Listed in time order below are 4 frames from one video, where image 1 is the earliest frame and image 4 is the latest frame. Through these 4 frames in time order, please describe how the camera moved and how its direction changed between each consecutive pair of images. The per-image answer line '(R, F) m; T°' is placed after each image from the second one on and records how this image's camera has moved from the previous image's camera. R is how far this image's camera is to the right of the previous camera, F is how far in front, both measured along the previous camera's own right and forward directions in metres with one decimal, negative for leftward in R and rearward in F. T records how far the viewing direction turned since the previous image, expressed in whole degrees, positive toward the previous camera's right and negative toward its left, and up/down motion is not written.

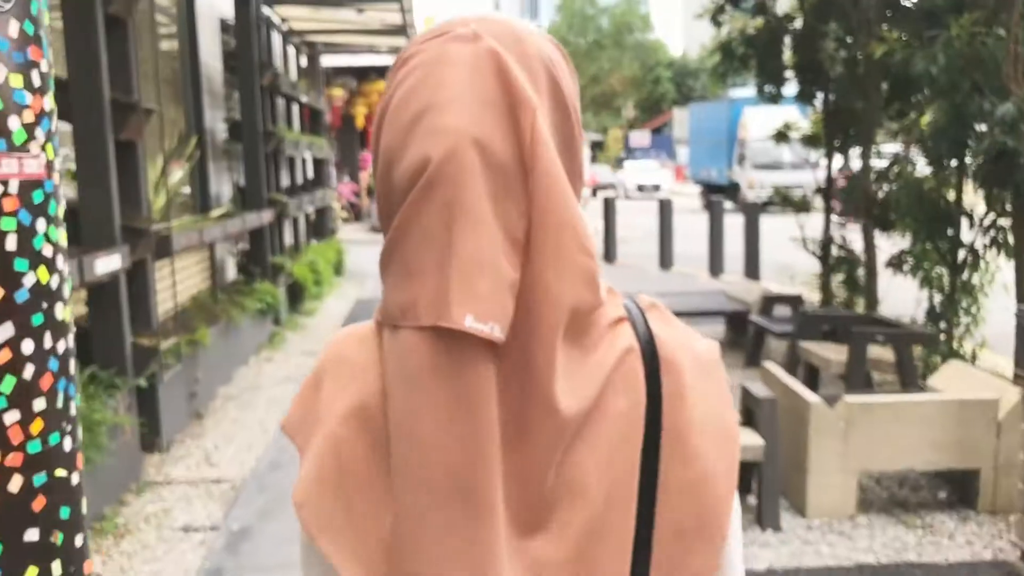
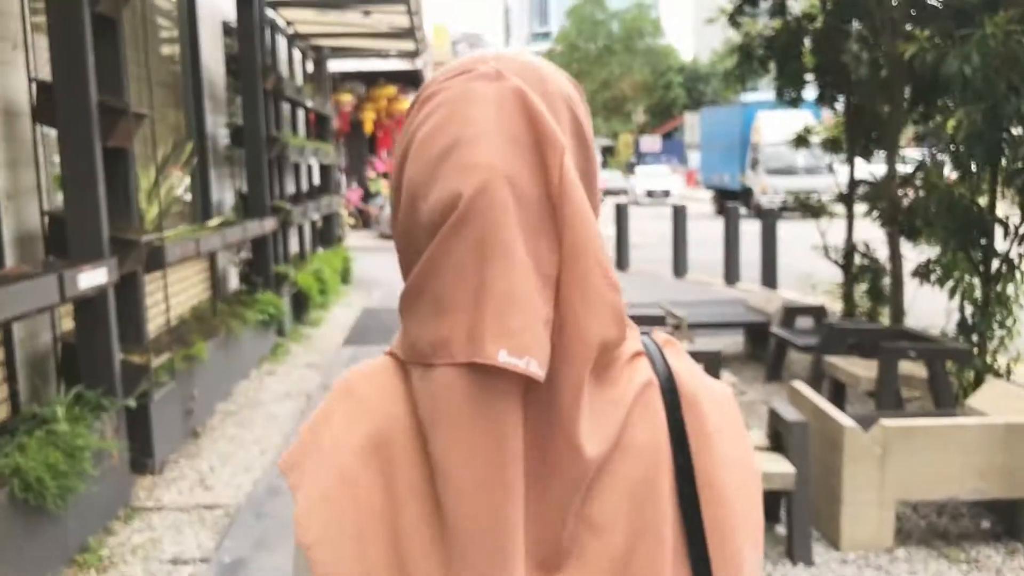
(0.0, +0.3) m; -1°
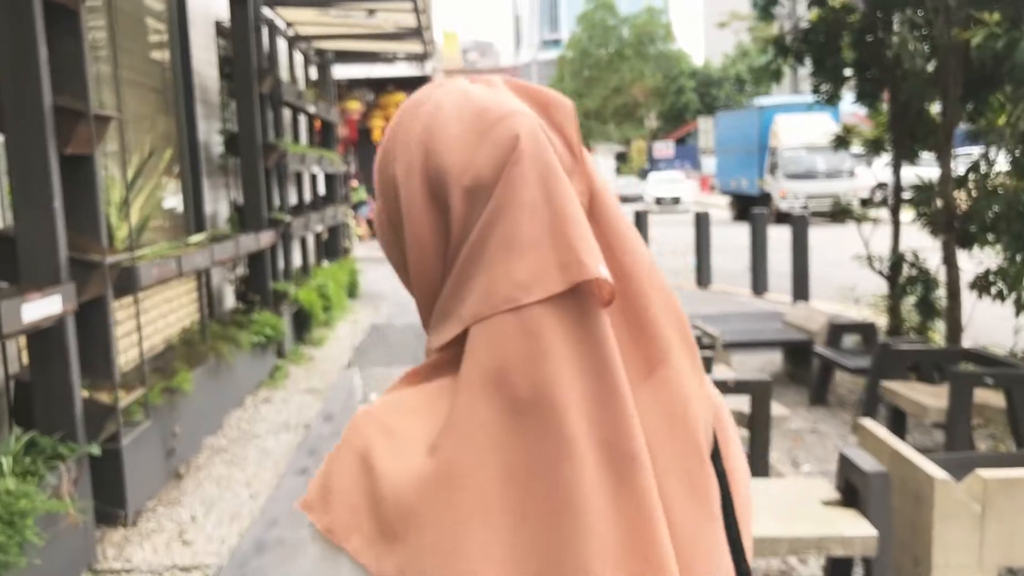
(0.0, +0.6) m; -1°
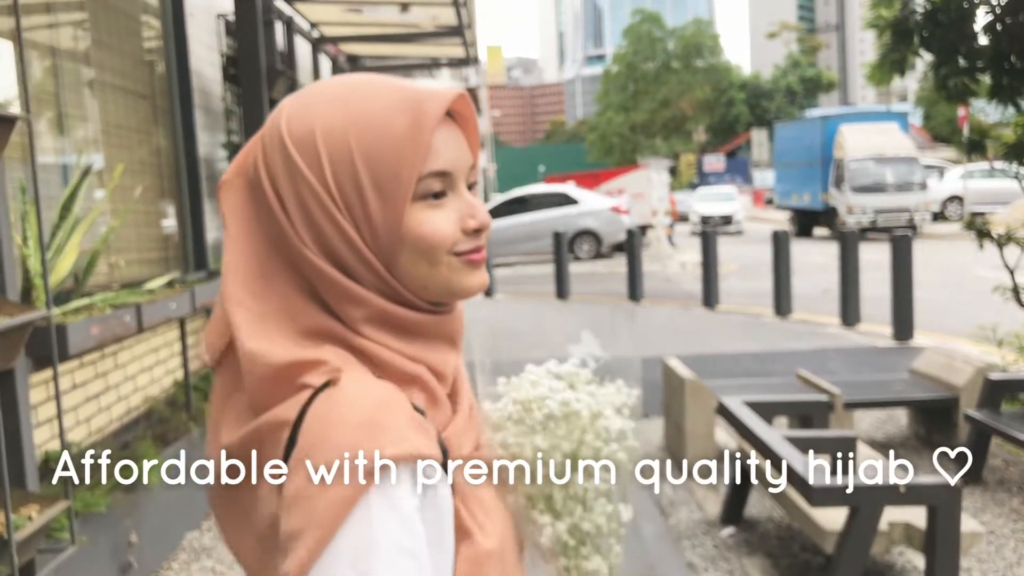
(-0.1, +1.3) m; -3°
